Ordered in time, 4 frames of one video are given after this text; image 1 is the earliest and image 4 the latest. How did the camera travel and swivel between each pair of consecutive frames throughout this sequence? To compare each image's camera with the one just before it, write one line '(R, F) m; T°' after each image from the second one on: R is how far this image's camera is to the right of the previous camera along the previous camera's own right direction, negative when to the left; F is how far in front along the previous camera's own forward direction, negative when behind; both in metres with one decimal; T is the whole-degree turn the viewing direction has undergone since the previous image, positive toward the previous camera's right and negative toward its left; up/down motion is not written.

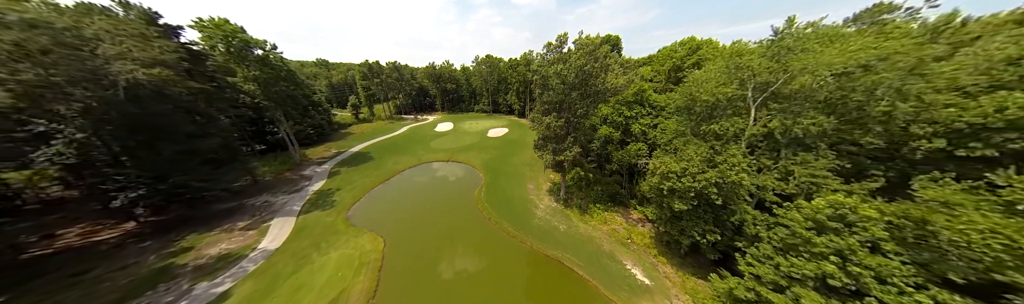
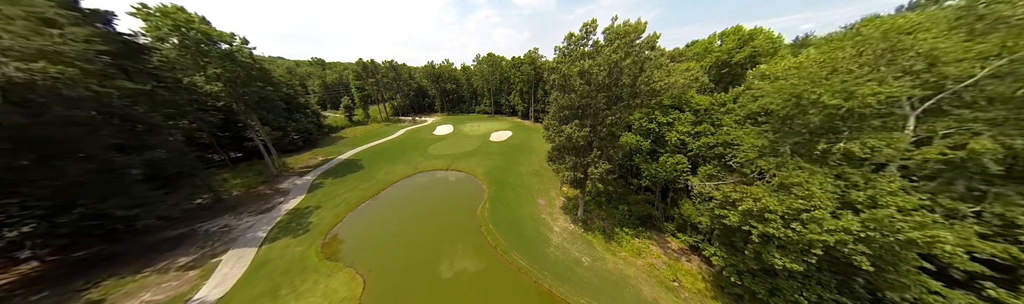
(-0.7, +2.7) m; 0°
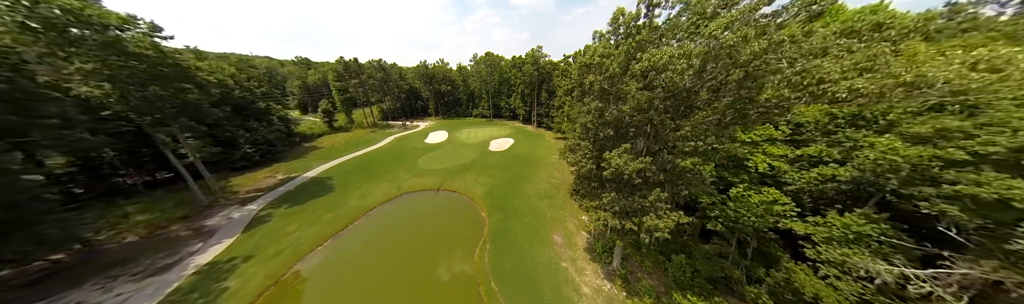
(-0.7, +4.2) m; +1°
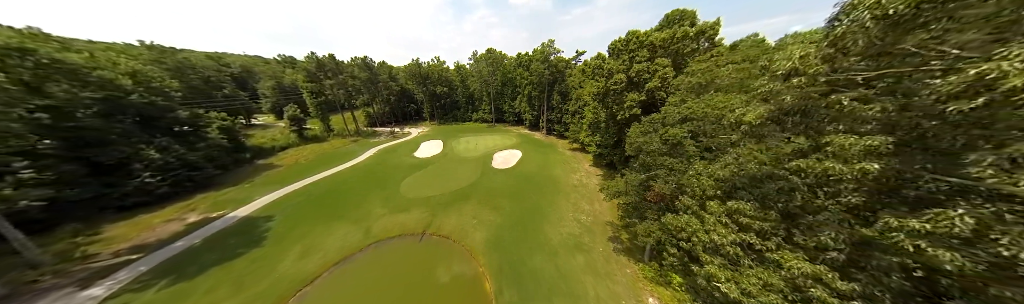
(-1.3, +6.4) m; 0°
